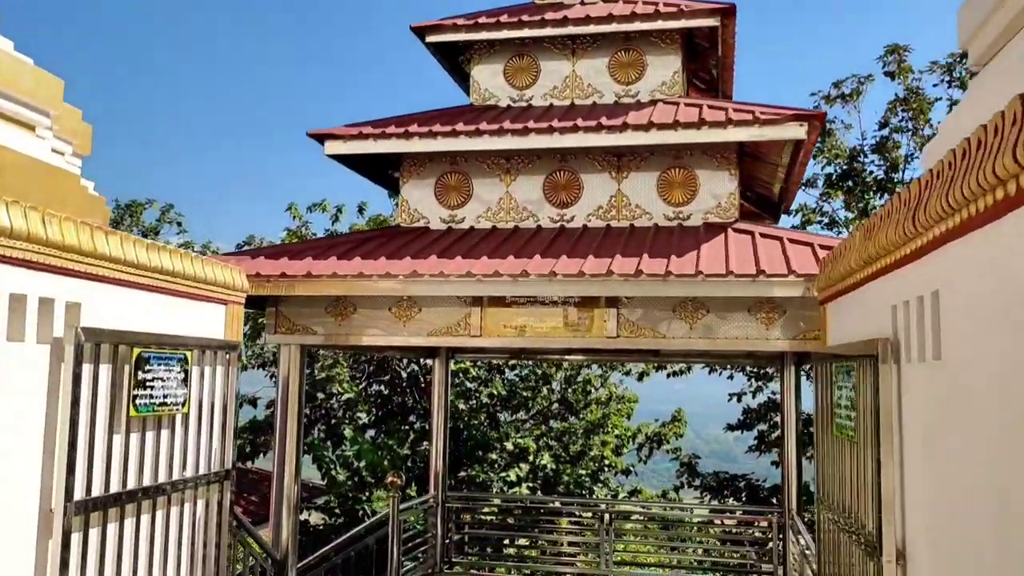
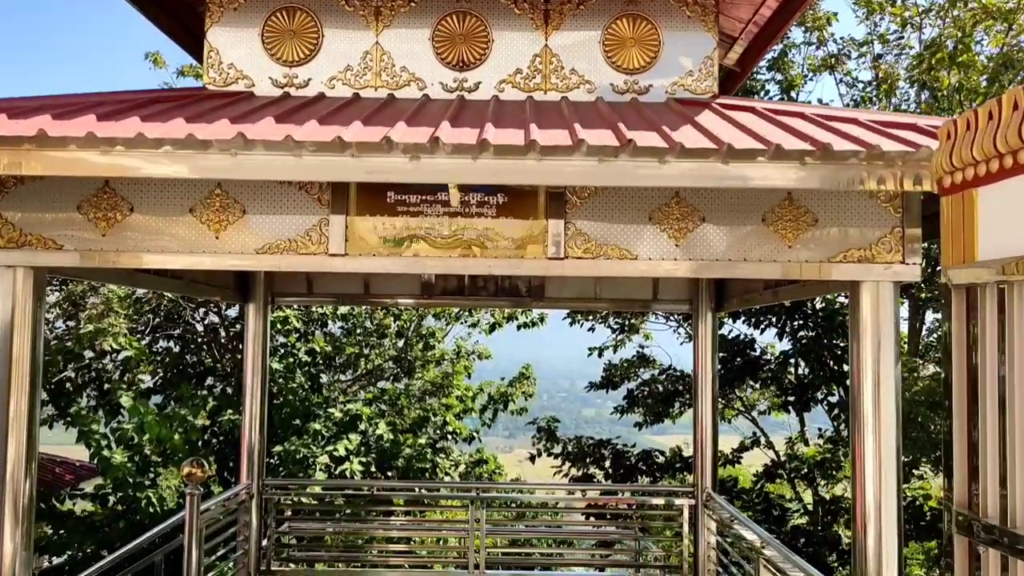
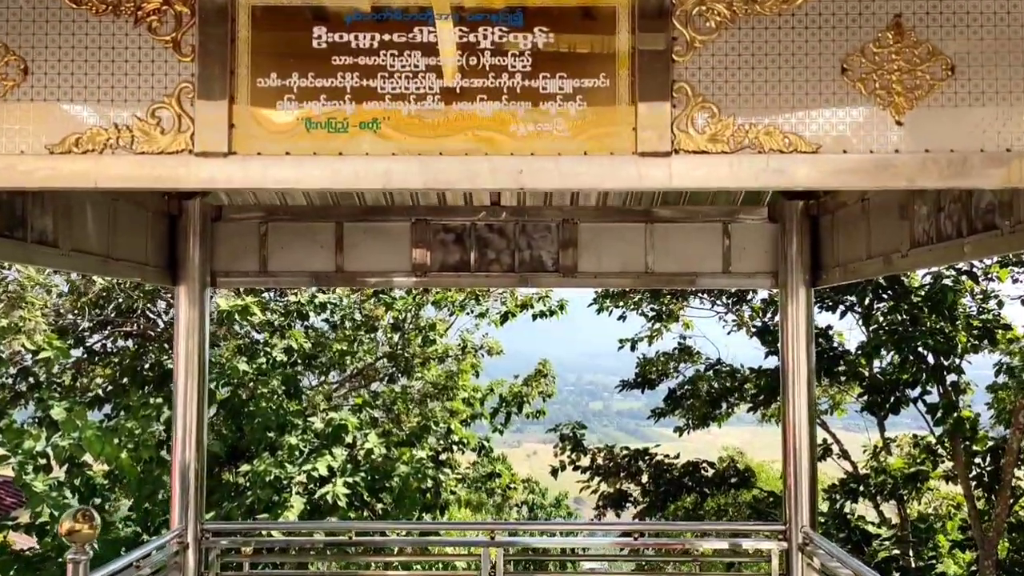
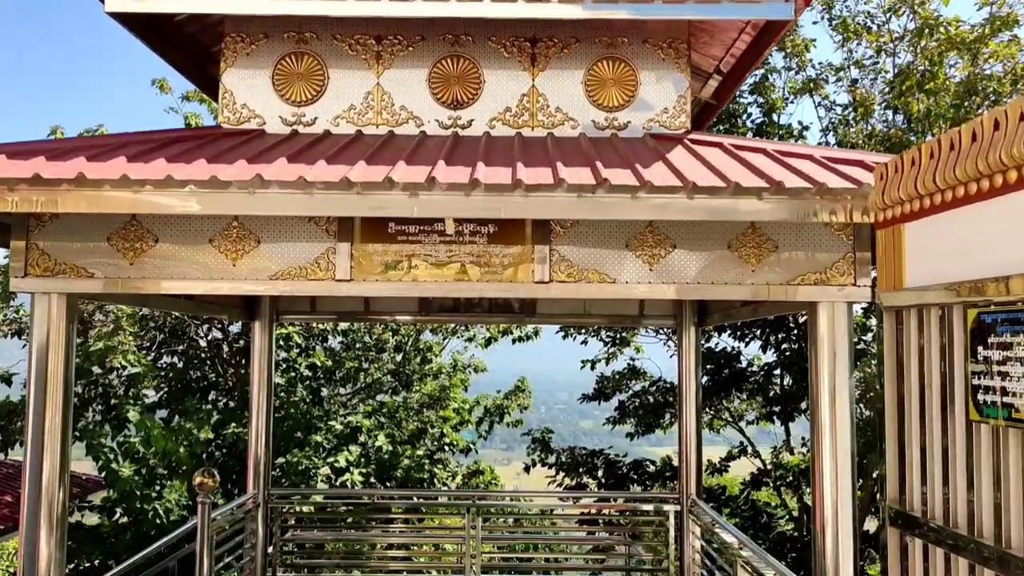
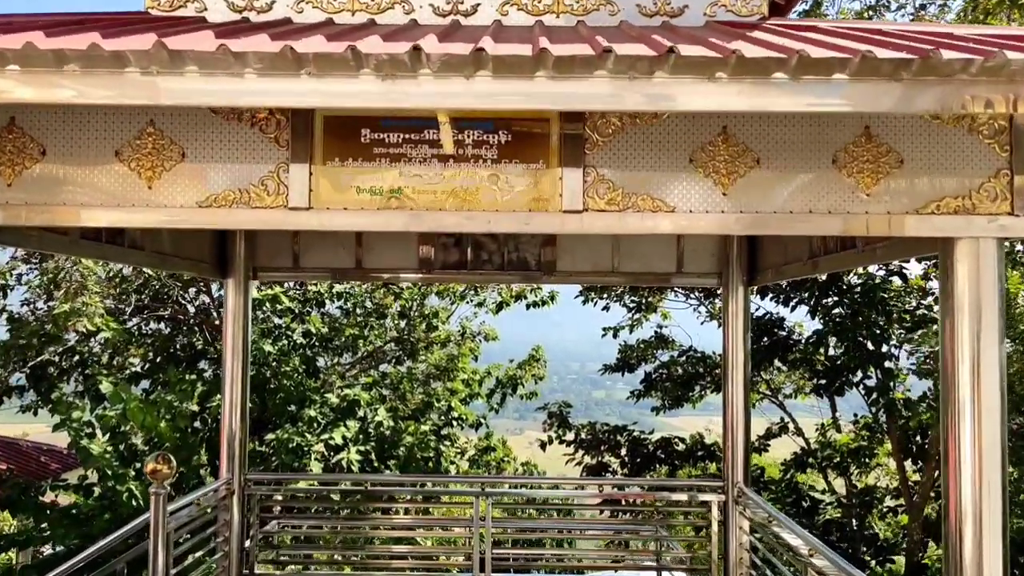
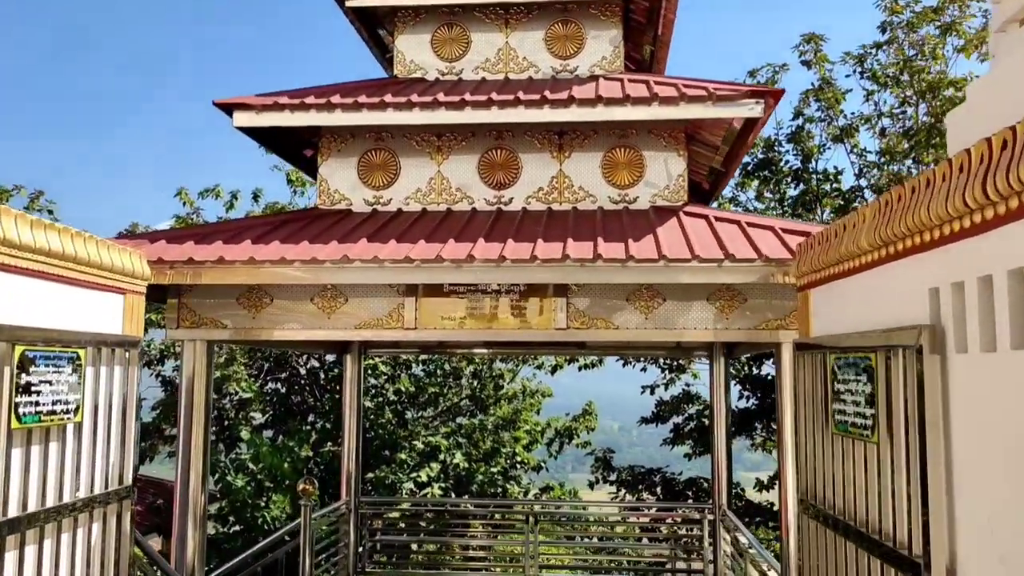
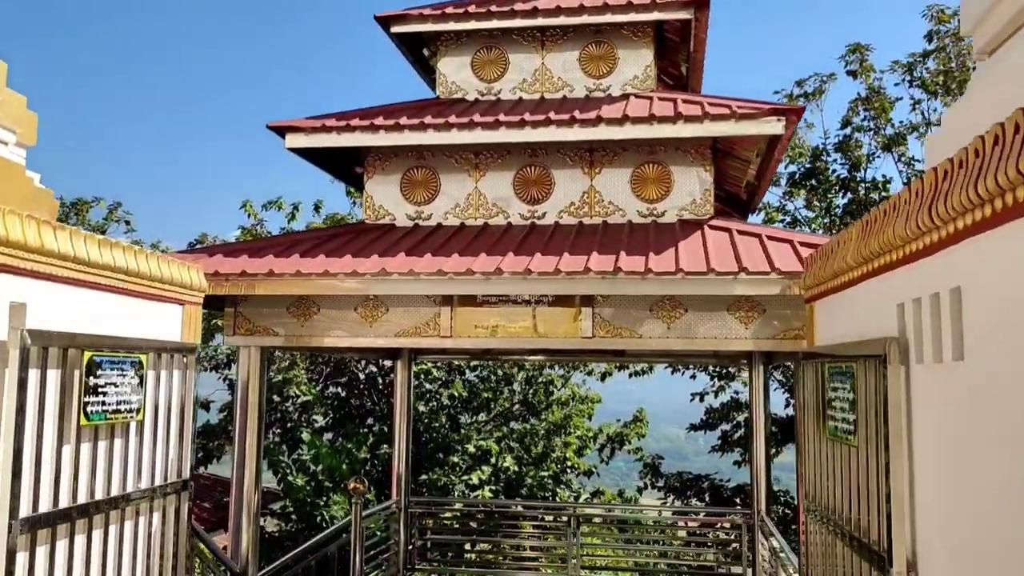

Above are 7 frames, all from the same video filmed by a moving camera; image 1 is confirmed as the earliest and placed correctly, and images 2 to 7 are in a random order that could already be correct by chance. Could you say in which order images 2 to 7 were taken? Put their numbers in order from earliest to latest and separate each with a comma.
7, 6, 4, 2, 5, 3
